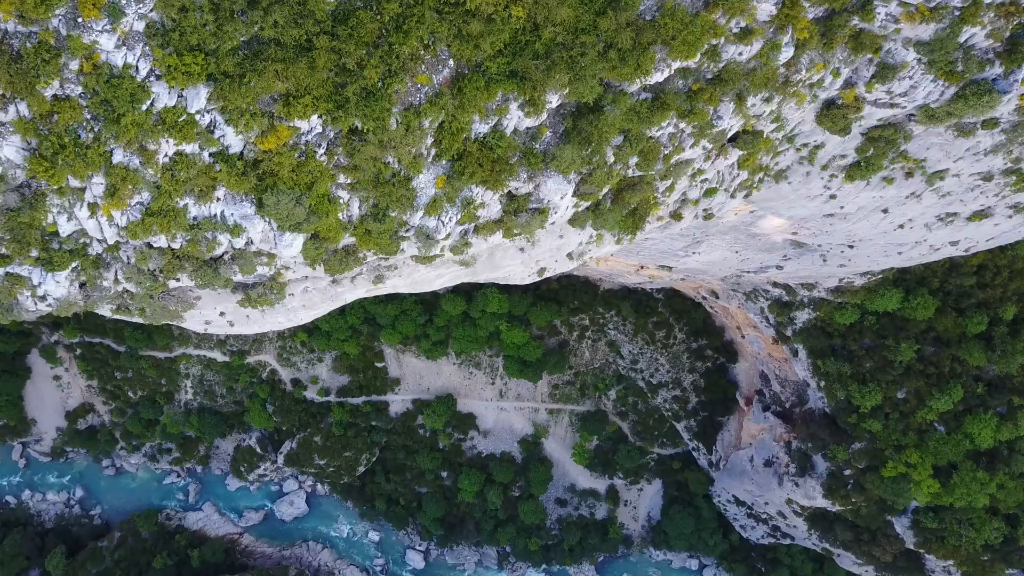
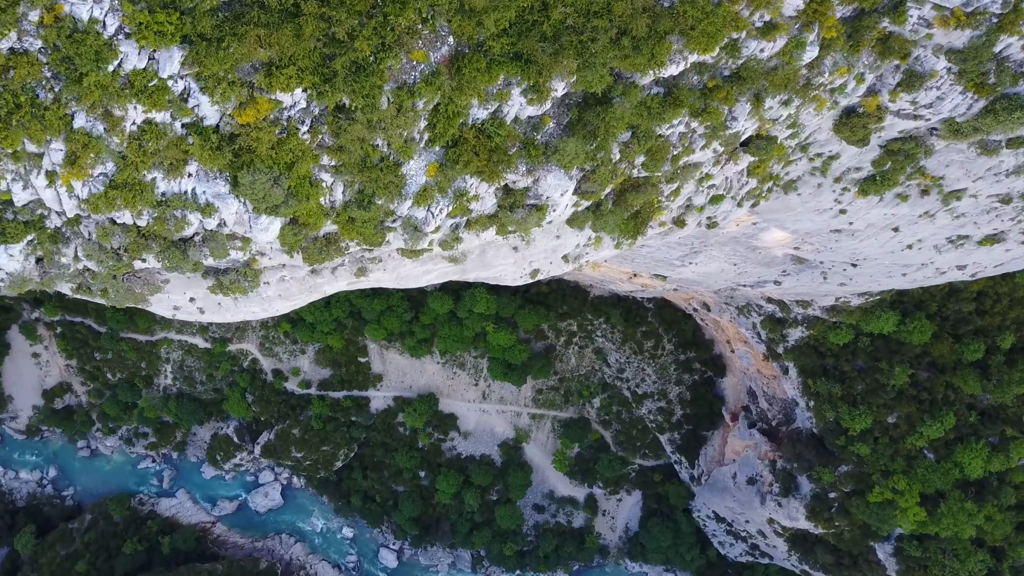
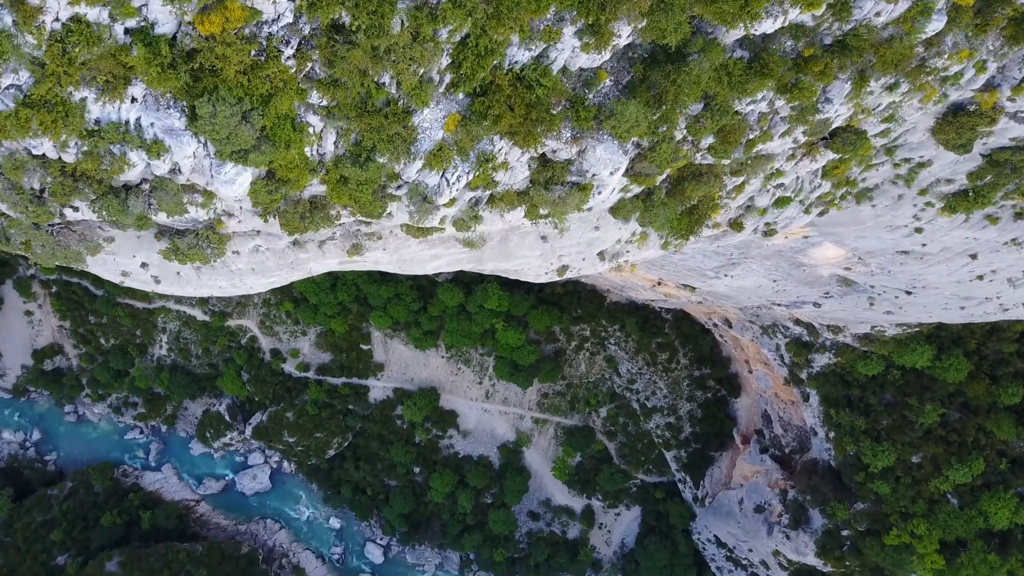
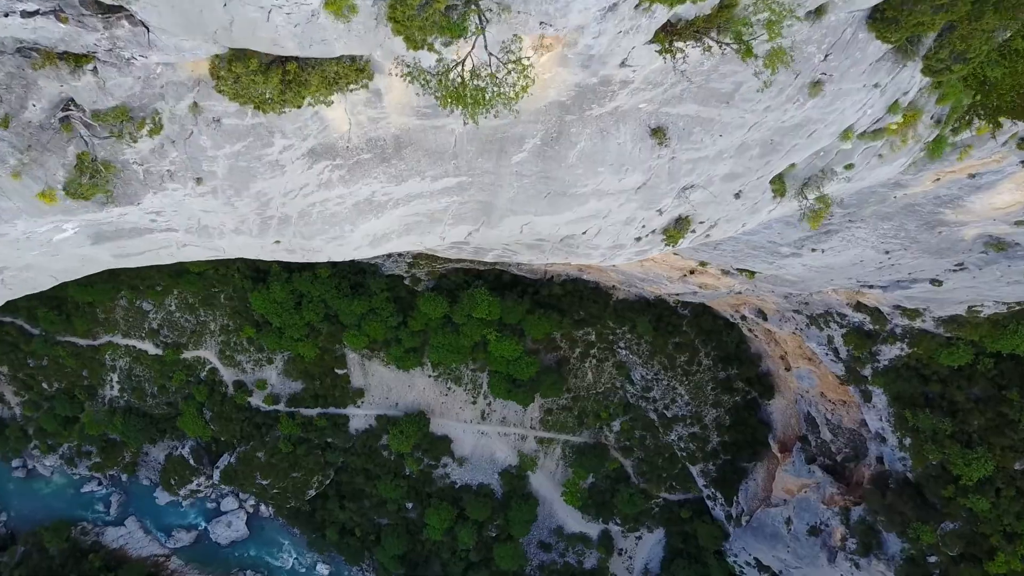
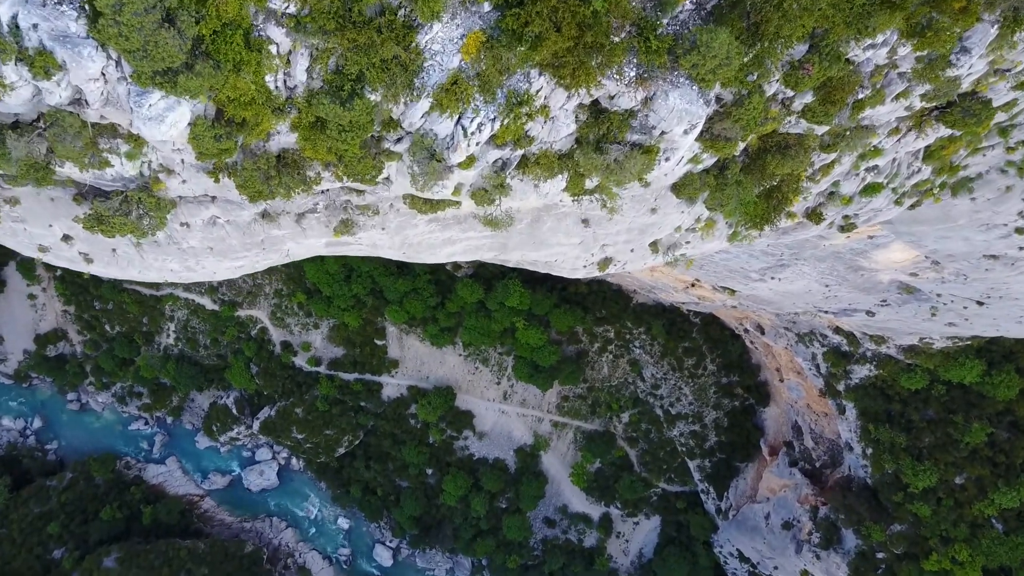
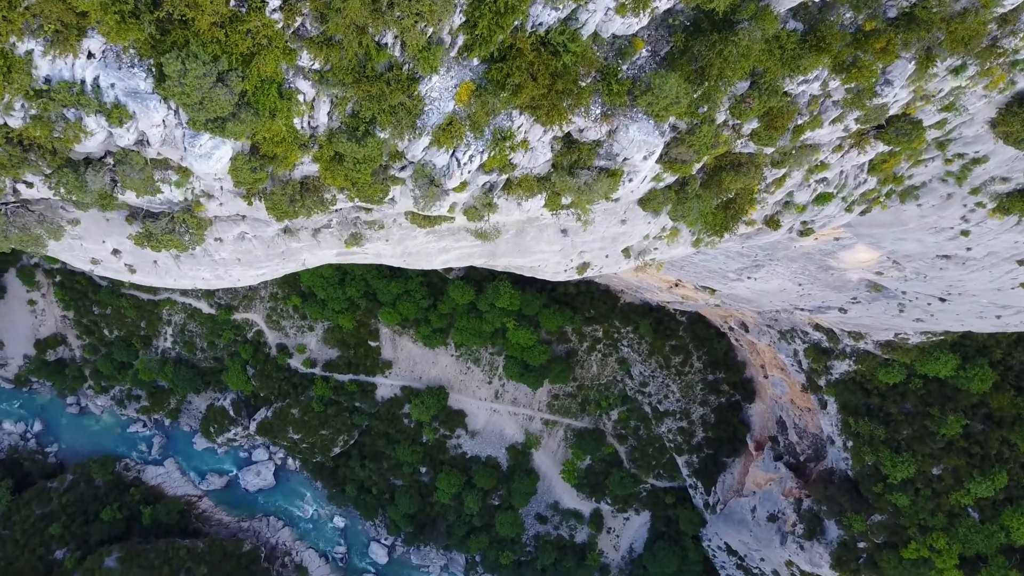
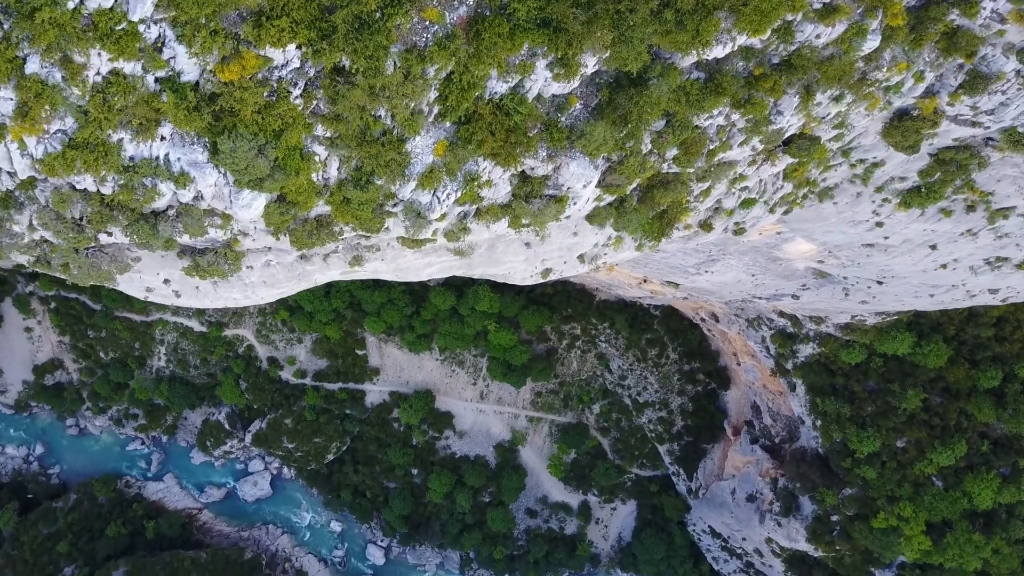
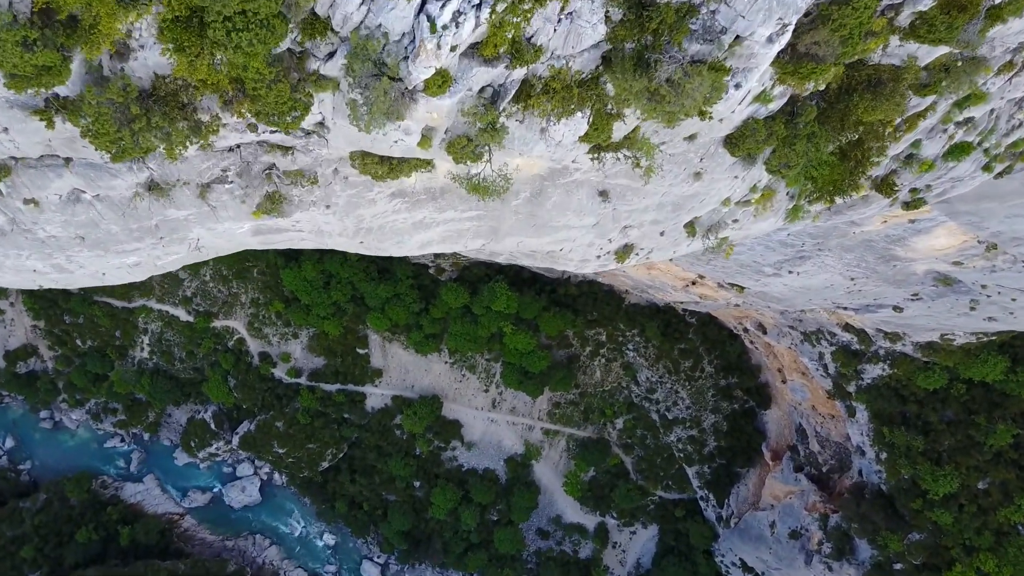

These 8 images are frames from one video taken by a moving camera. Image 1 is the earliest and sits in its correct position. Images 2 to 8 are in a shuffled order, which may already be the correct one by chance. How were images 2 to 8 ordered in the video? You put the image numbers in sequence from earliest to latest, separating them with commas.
2, 7, 3, 6, 5, 8, 4
